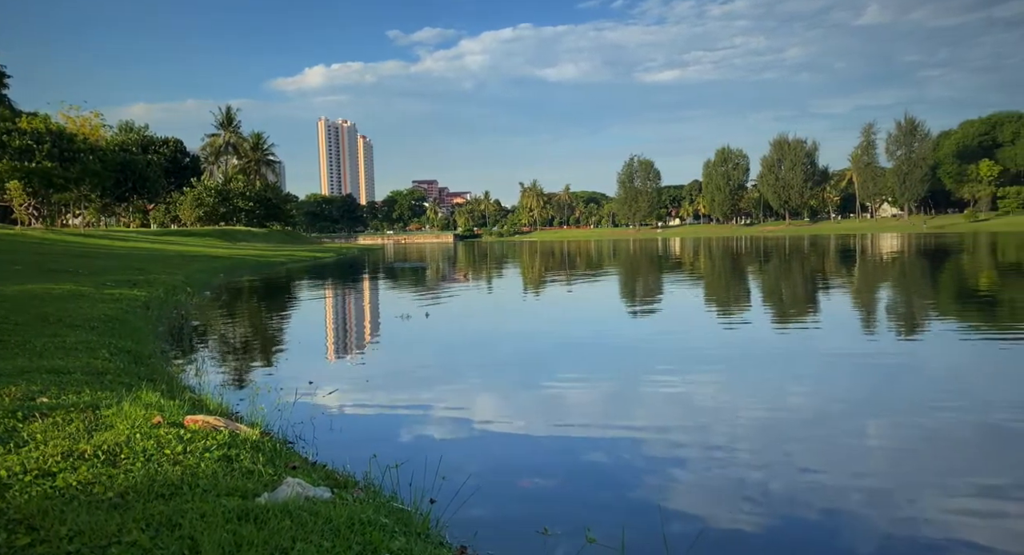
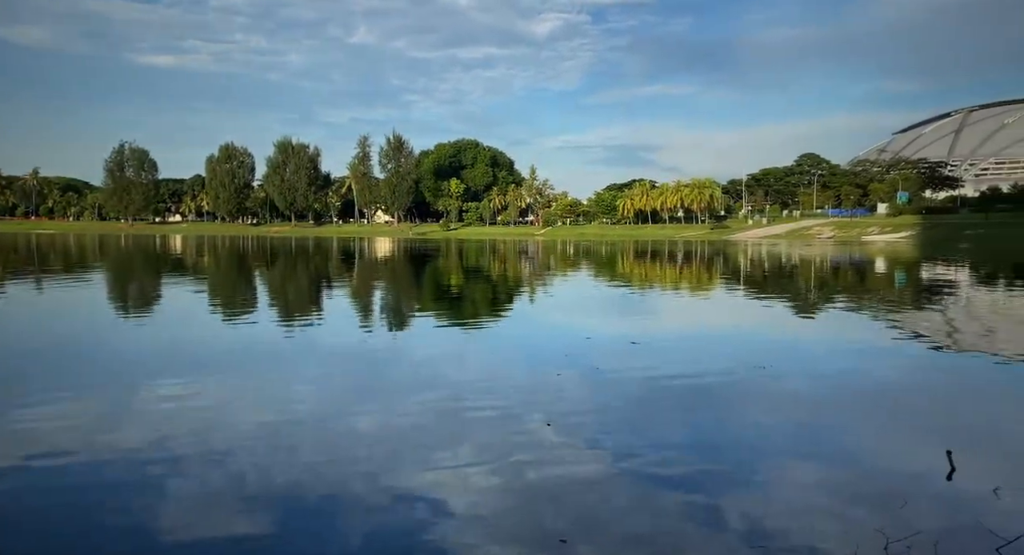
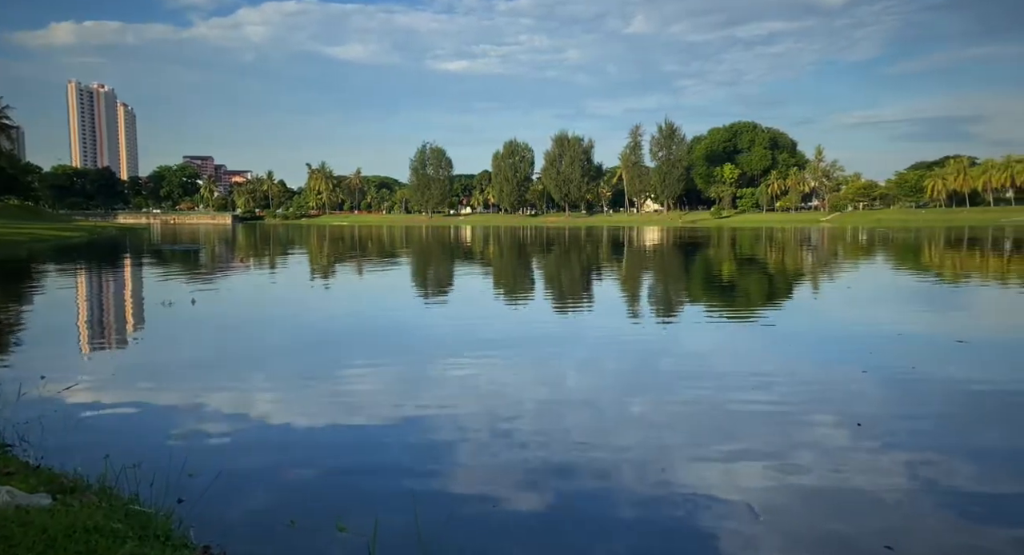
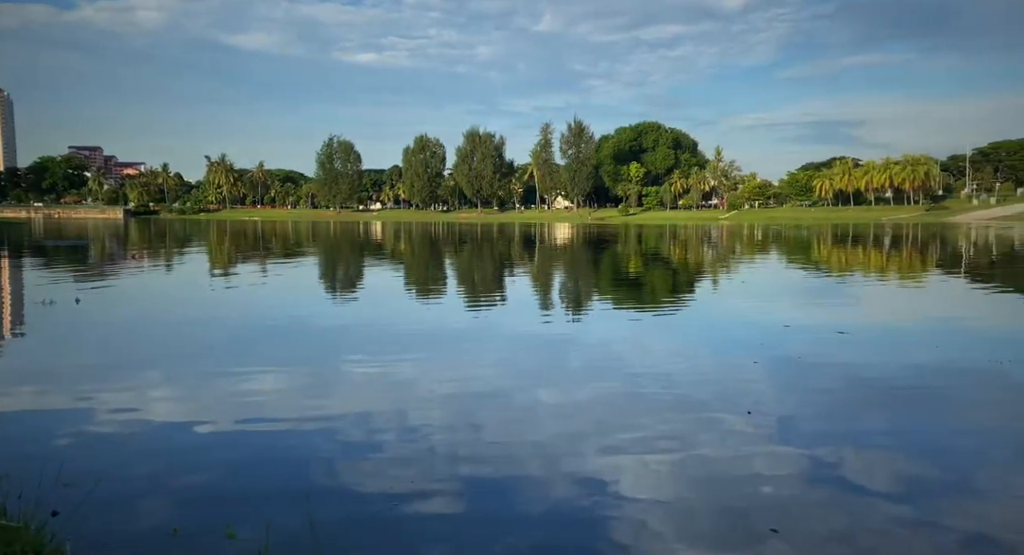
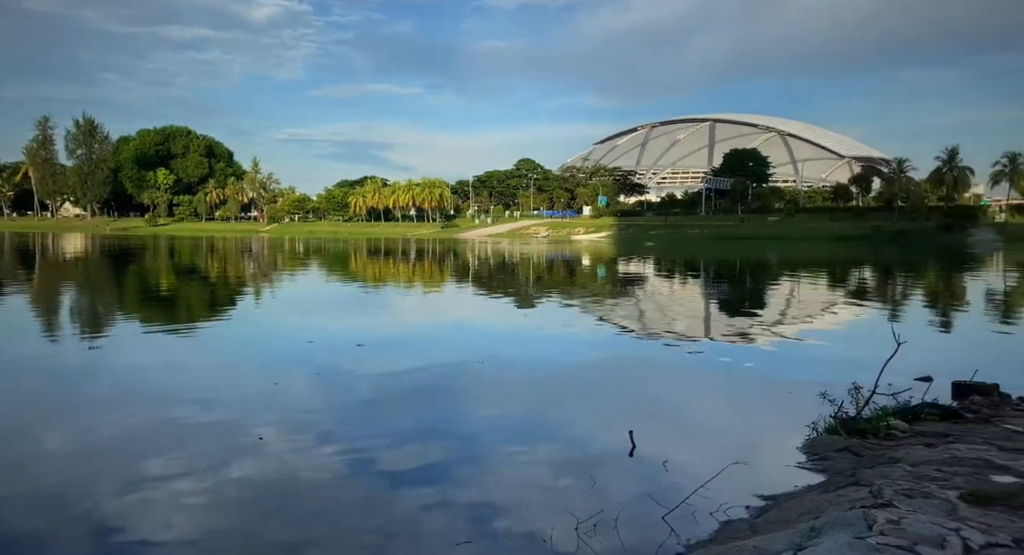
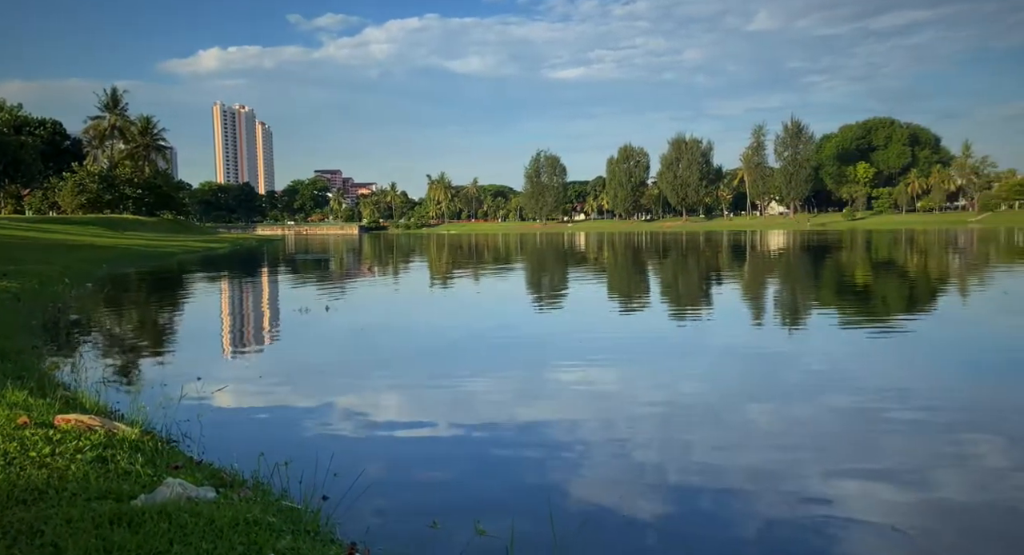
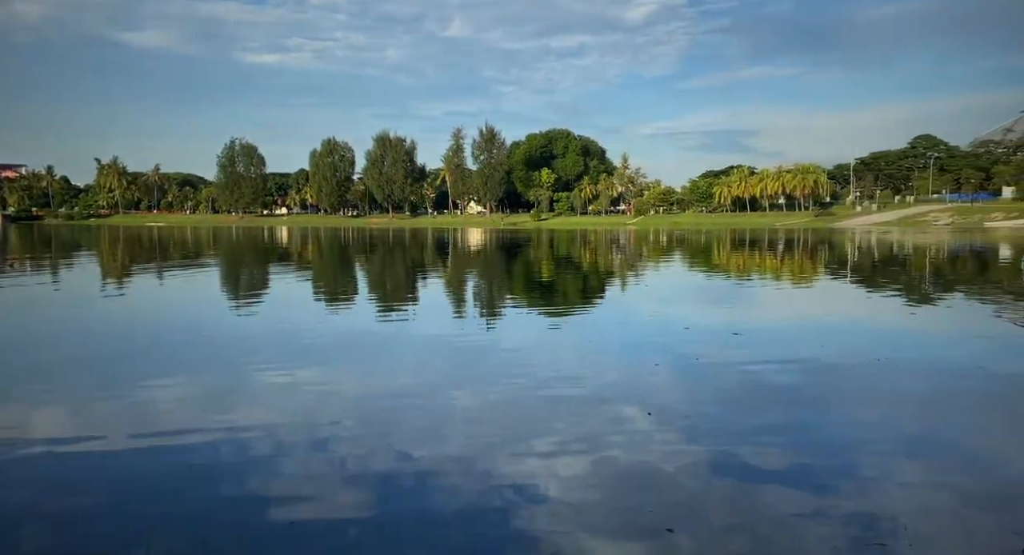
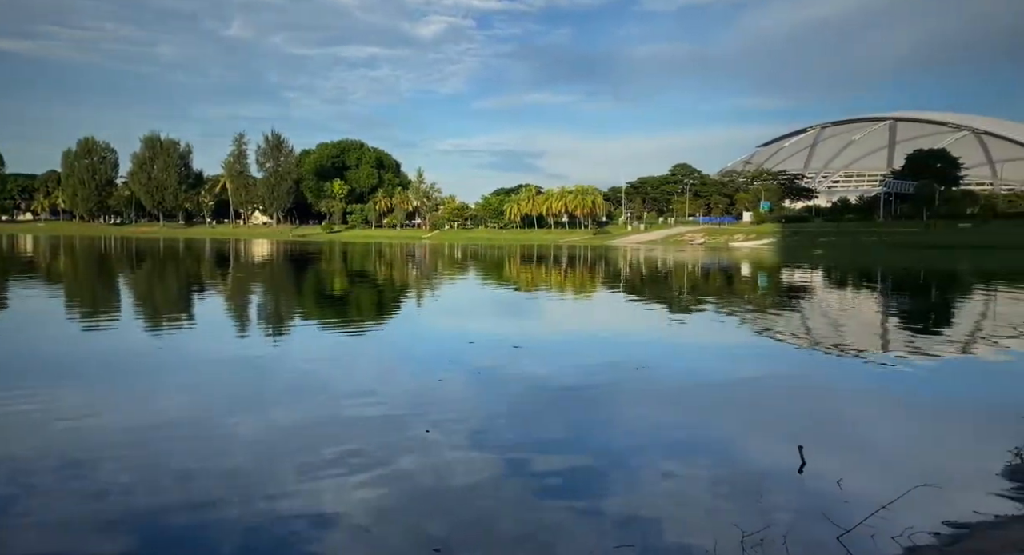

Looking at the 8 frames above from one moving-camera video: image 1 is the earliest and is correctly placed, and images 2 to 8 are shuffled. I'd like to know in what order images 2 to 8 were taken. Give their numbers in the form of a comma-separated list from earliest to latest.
6, 3, 4, 7, 2, 8, 5
